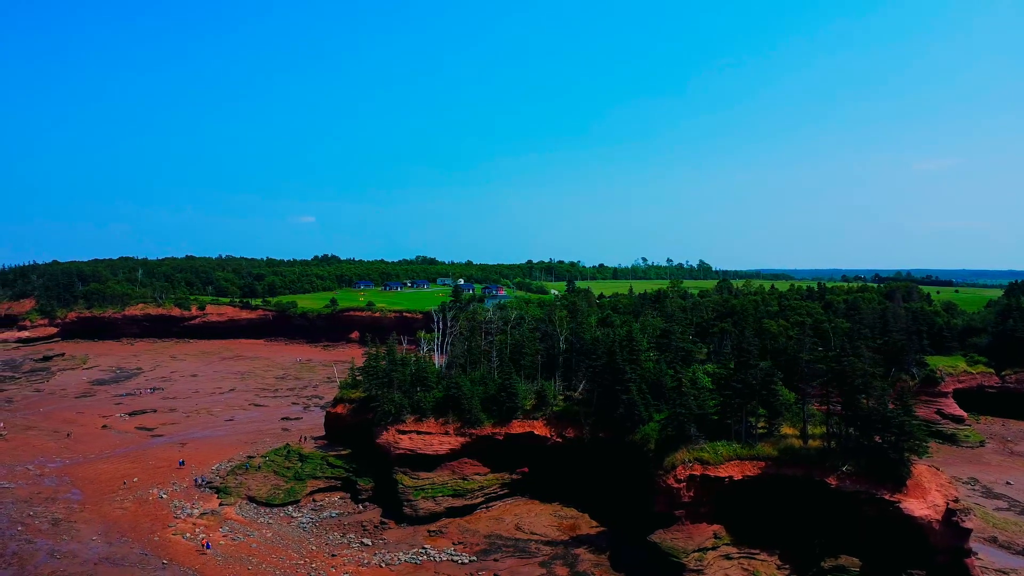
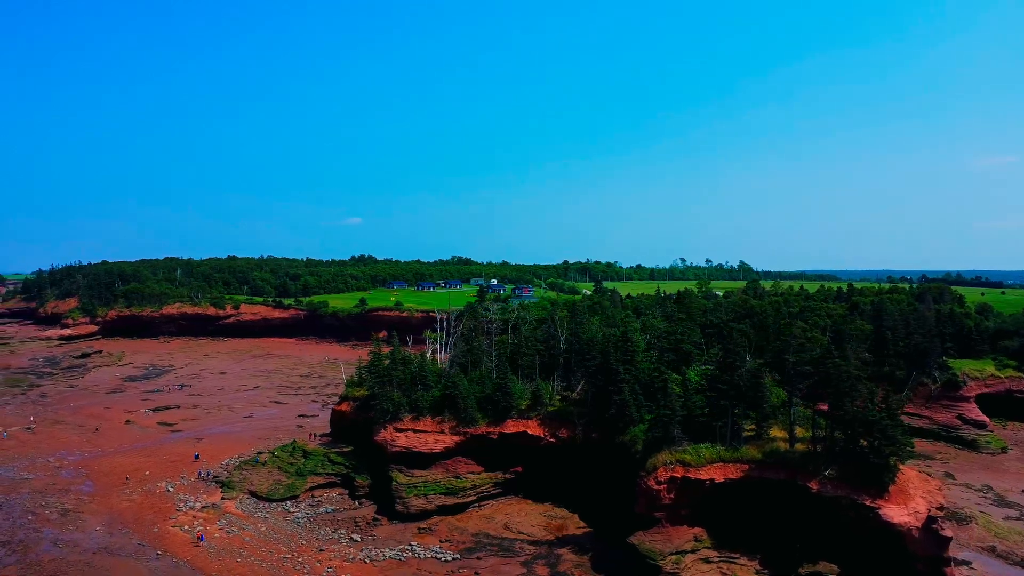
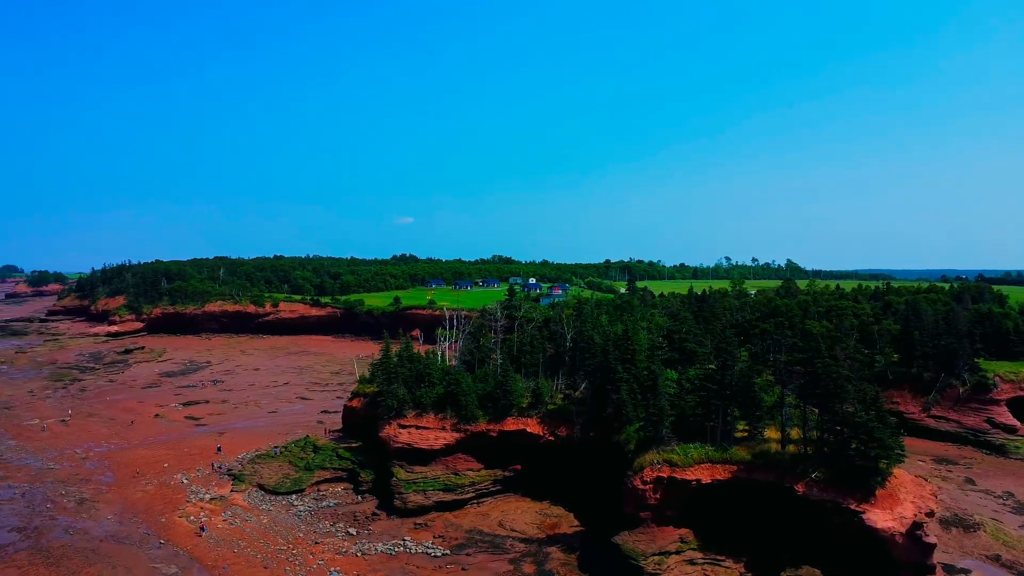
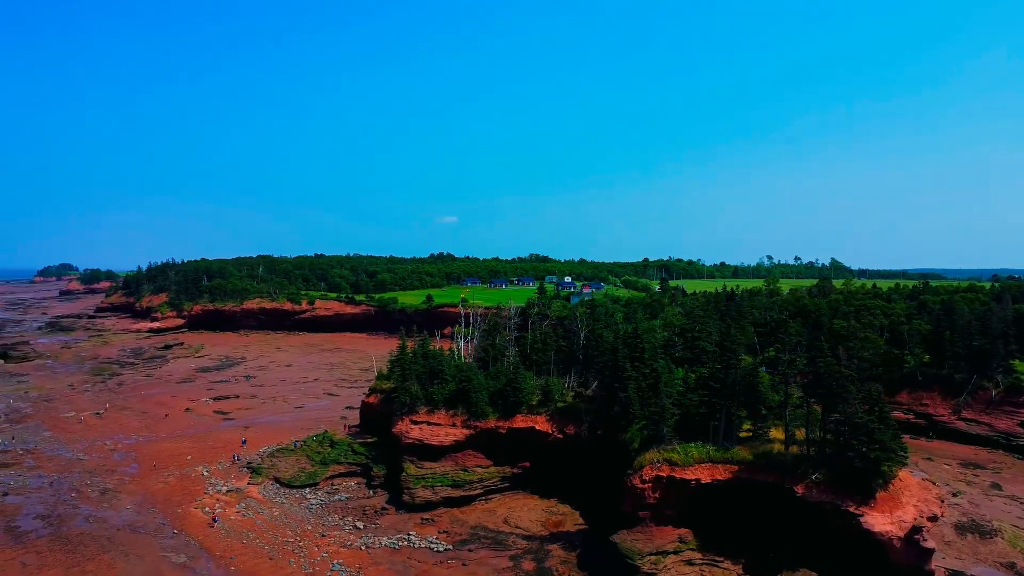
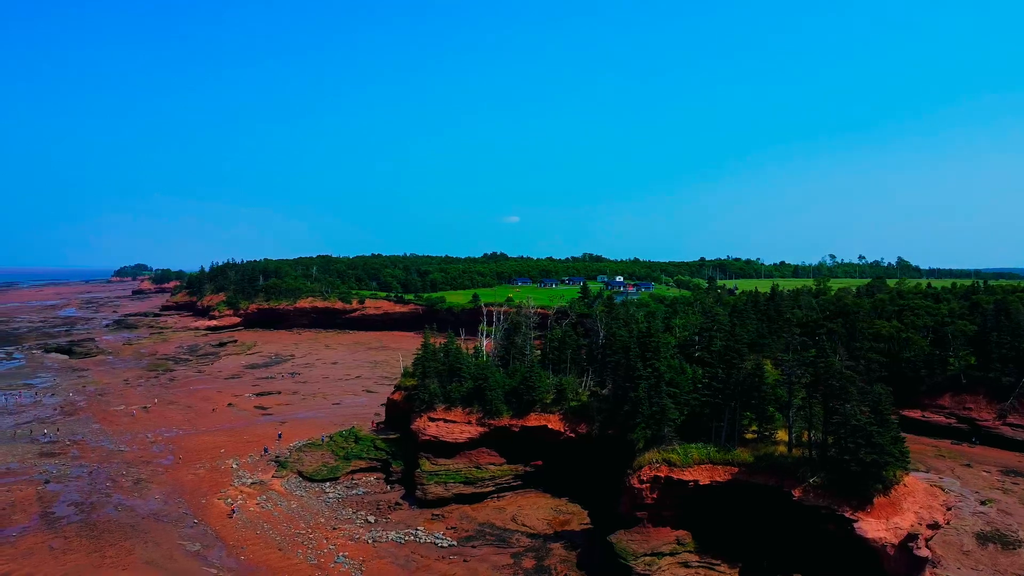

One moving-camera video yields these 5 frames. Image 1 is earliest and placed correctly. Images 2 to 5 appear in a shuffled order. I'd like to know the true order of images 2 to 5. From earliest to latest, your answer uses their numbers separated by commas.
2, 3, 4, 5
